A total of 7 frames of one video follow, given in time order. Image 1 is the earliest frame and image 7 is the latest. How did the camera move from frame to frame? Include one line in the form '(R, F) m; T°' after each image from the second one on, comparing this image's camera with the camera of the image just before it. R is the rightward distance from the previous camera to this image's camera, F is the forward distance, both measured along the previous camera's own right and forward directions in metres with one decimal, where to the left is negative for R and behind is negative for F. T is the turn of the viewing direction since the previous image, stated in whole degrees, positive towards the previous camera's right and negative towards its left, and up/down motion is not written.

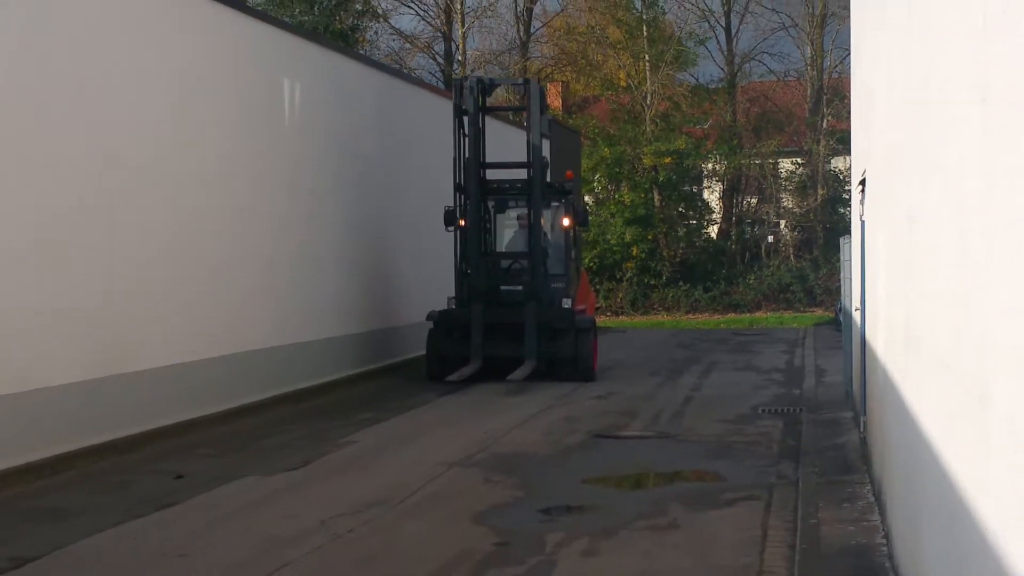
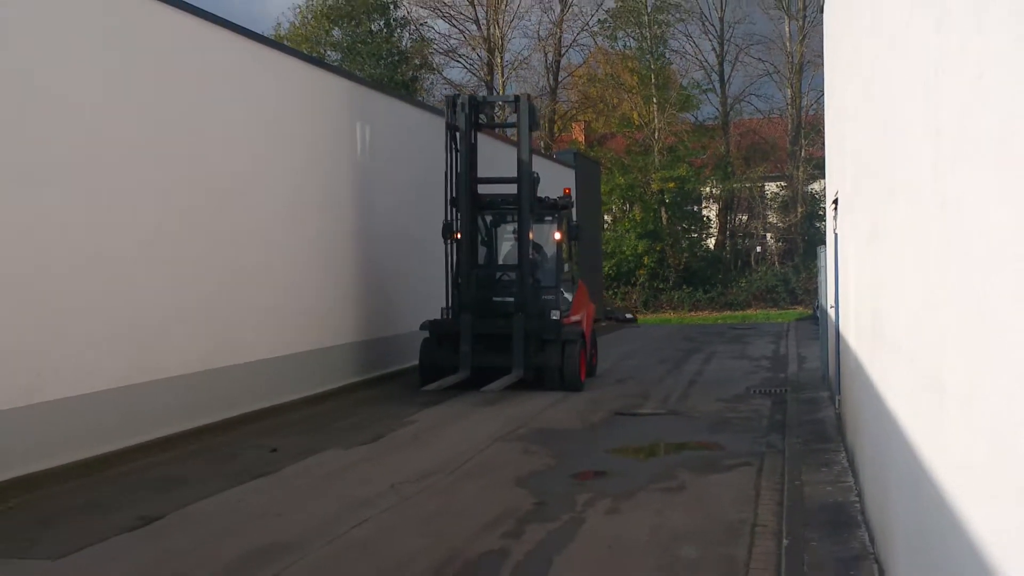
(-0.3, -0.8) m; 0°
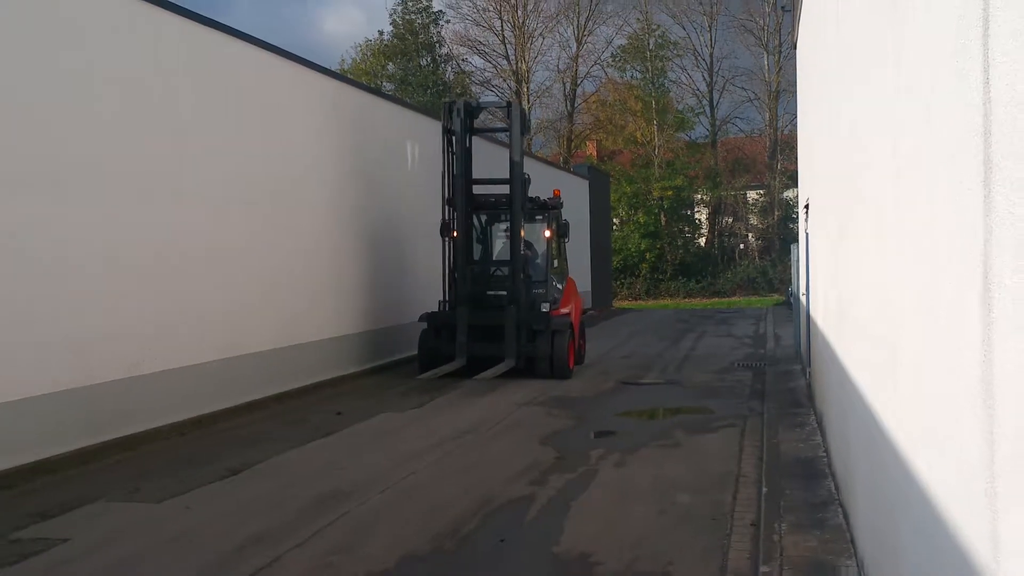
(-0.2, -0.9) m; 0°
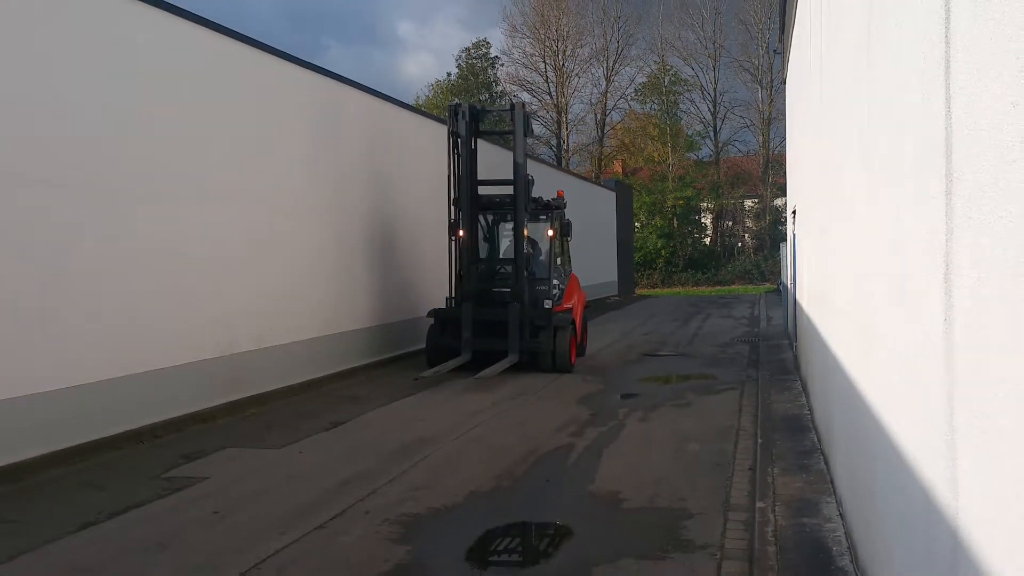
(-0.4, -1.3) m; -1°
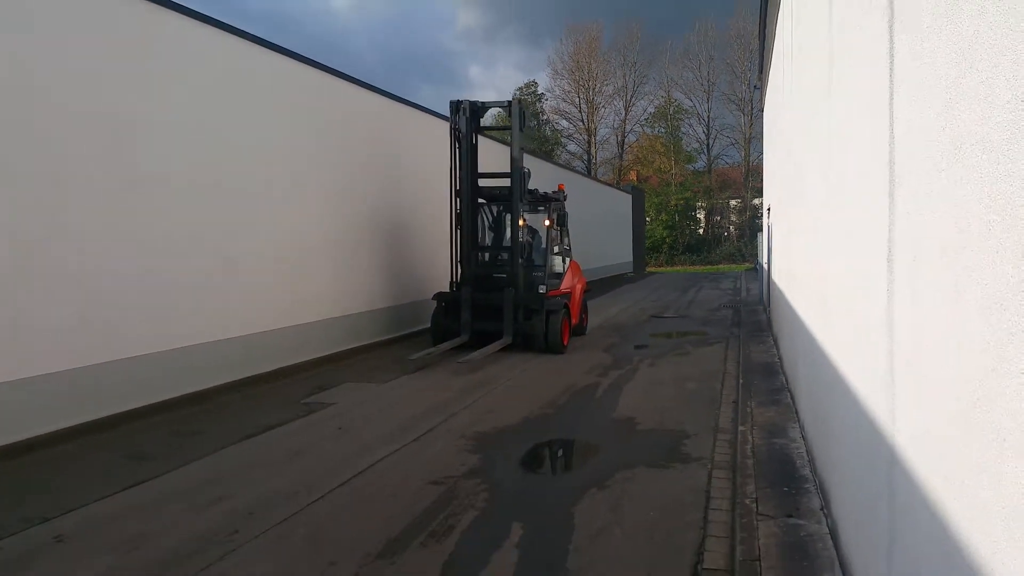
(-0.5, -2.3) m; -1°
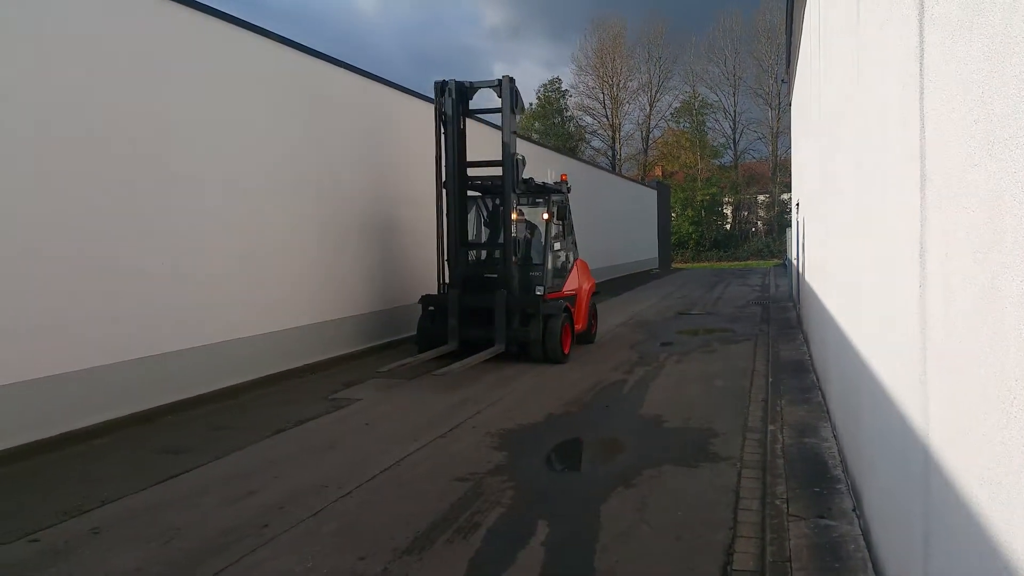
(-0.1, 0.0) m; -2°
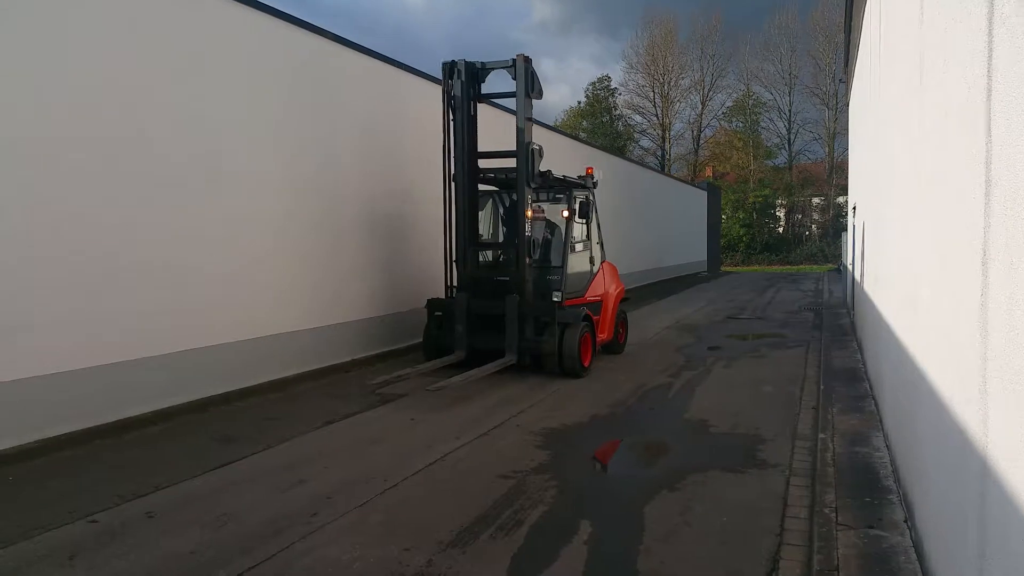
(-0.4, 0.0) m; -2°
